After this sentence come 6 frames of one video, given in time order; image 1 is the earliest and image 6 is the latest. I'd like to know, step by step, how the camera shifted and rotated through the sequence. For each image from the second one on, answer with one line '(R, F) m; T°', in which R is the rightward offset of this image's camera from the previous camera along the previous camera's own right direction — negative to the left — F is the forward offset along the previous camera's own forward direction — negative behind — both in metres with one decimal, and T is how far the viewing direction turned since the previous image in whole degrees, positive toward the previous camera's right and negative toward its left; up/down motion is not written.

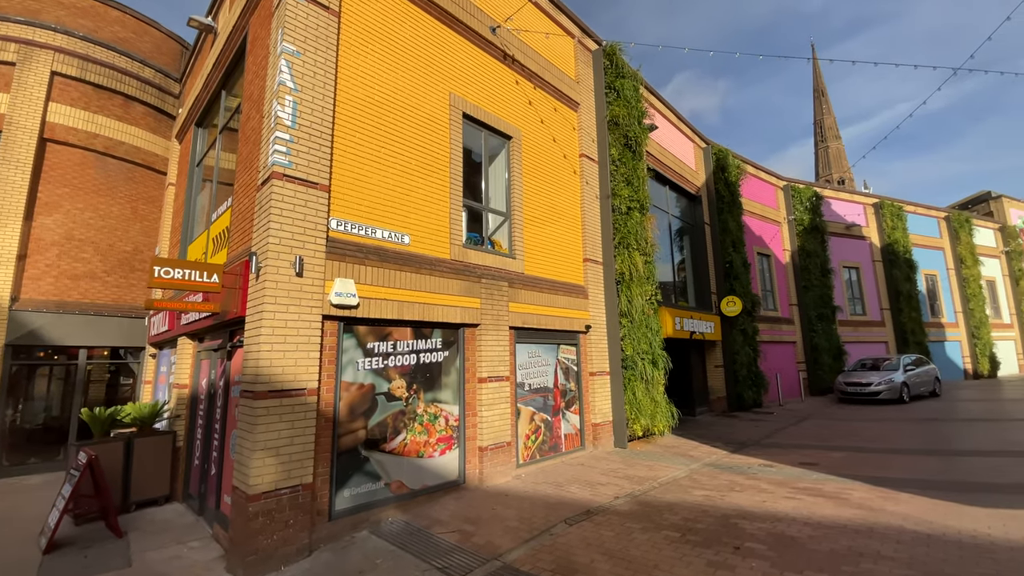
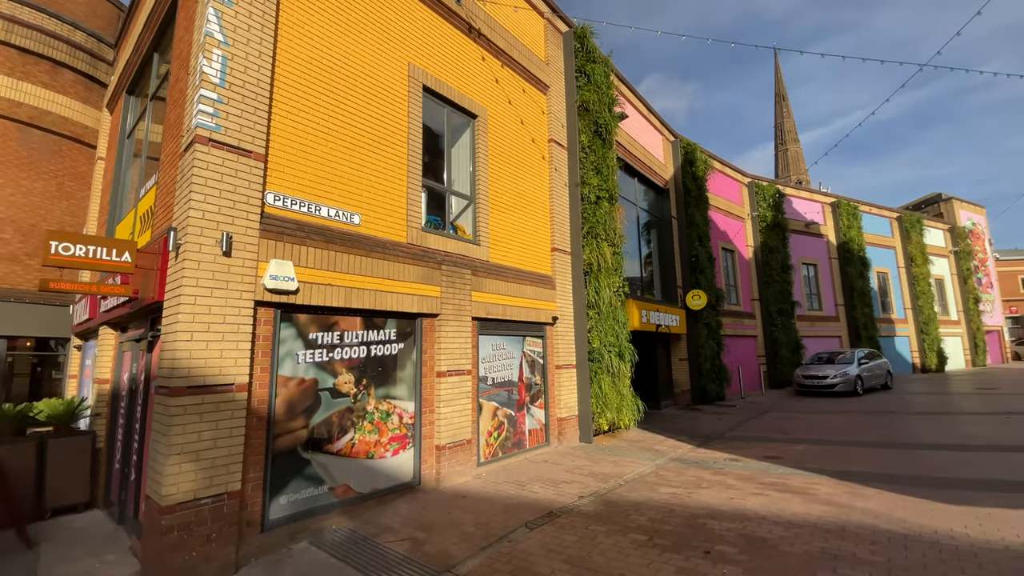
(+0.1, +0.5) m; +4°
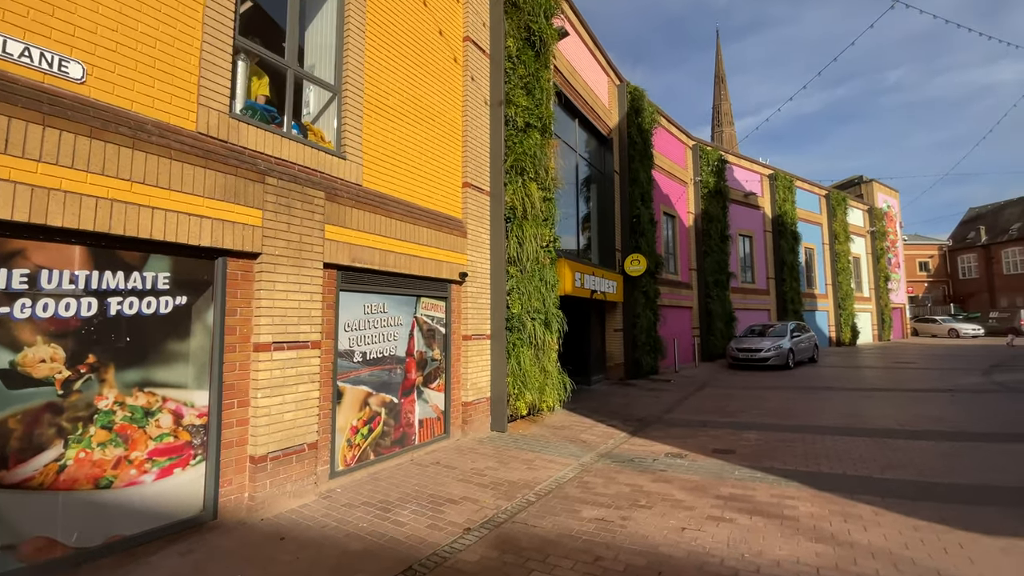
(+0.8, +2.1) m; +8°
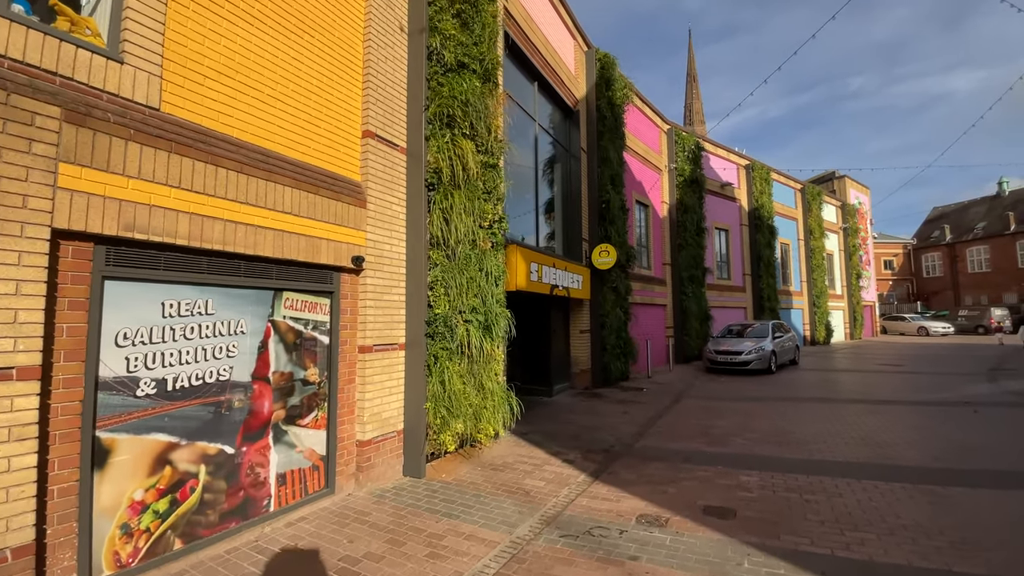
(+0.7, +1.9) m; +3°
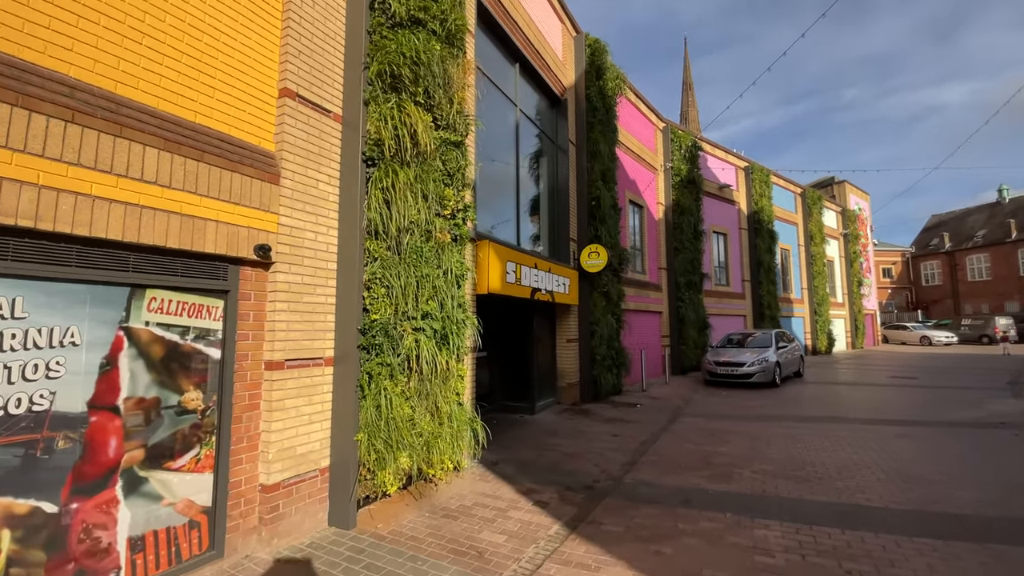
(+0.4, +1.1) m; 0°
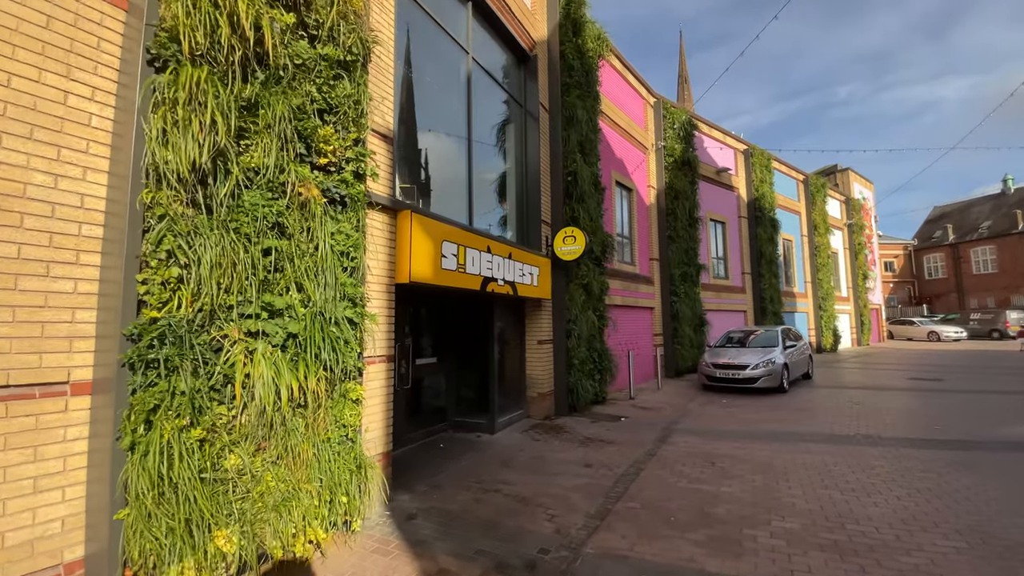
(+0.8, +1.7) m; 0°
